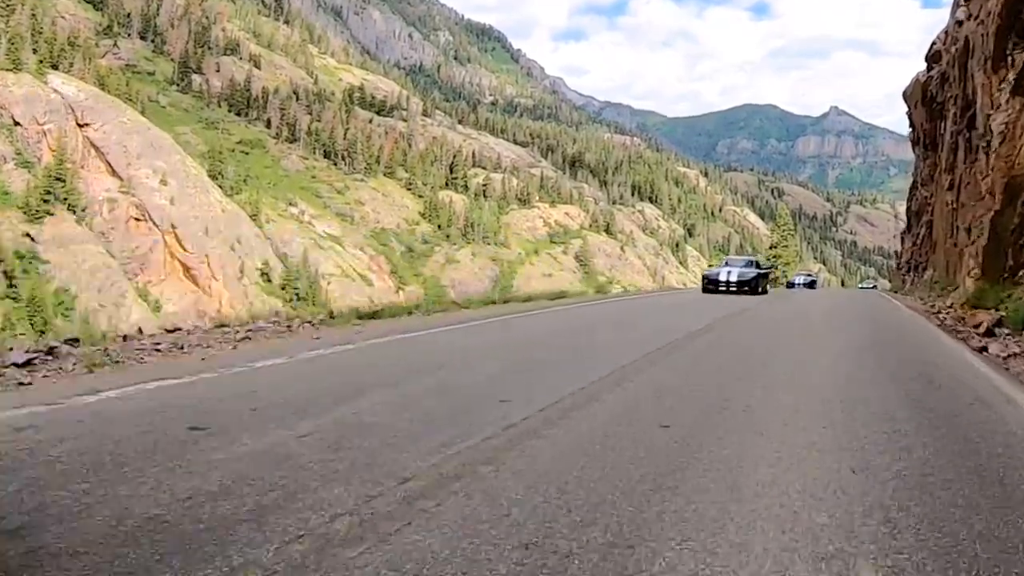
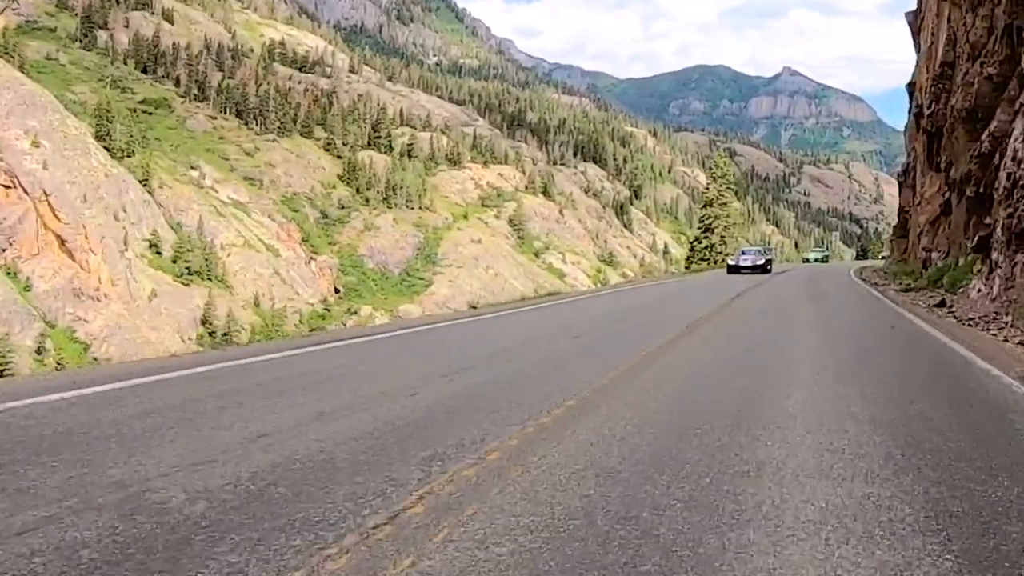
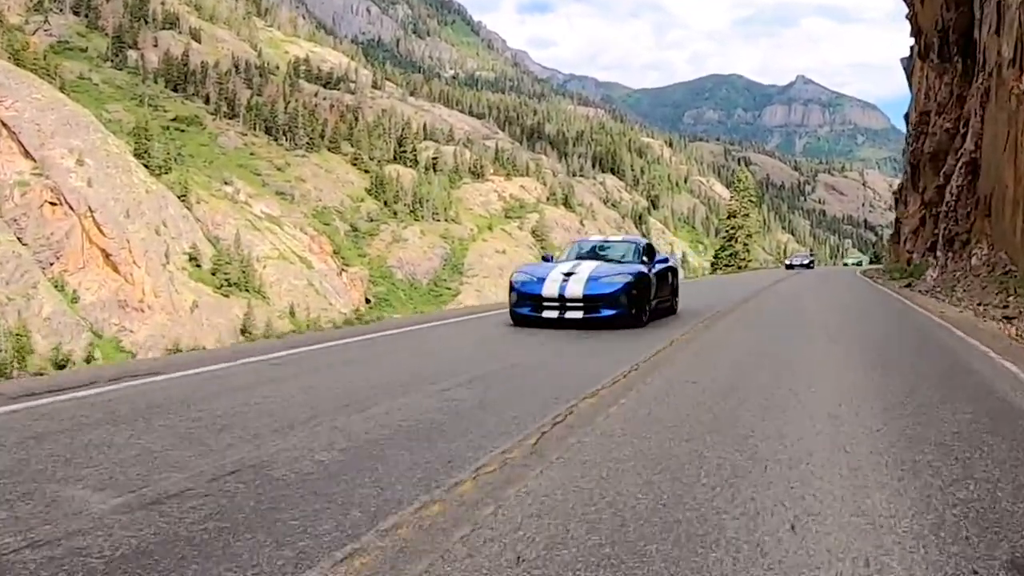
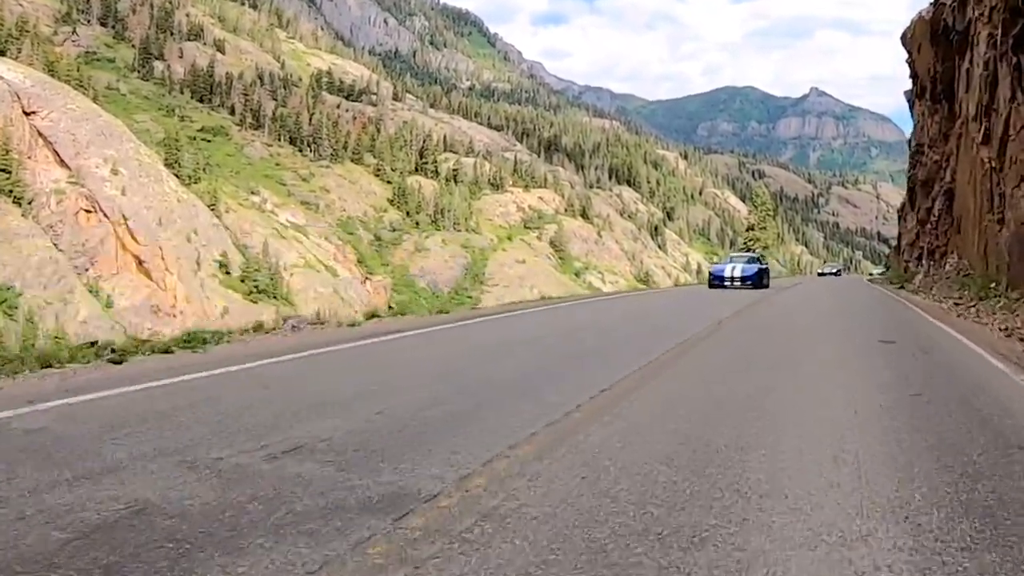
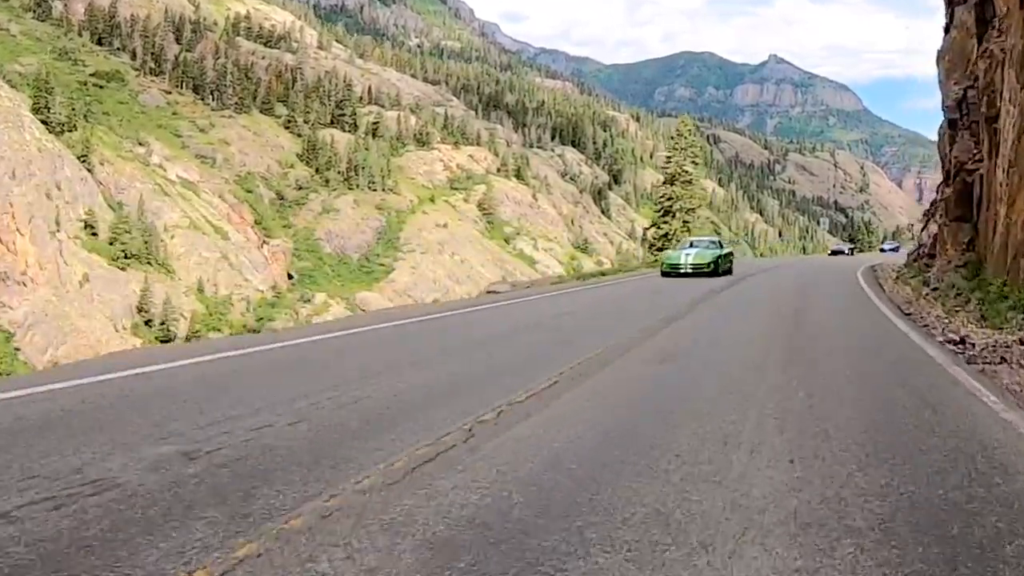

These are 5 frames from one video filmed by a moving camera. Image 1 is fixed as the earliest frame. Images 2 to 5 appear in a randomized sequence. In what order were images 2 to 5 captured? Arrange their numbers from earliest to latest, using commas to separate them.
4, 3, 2, 5
